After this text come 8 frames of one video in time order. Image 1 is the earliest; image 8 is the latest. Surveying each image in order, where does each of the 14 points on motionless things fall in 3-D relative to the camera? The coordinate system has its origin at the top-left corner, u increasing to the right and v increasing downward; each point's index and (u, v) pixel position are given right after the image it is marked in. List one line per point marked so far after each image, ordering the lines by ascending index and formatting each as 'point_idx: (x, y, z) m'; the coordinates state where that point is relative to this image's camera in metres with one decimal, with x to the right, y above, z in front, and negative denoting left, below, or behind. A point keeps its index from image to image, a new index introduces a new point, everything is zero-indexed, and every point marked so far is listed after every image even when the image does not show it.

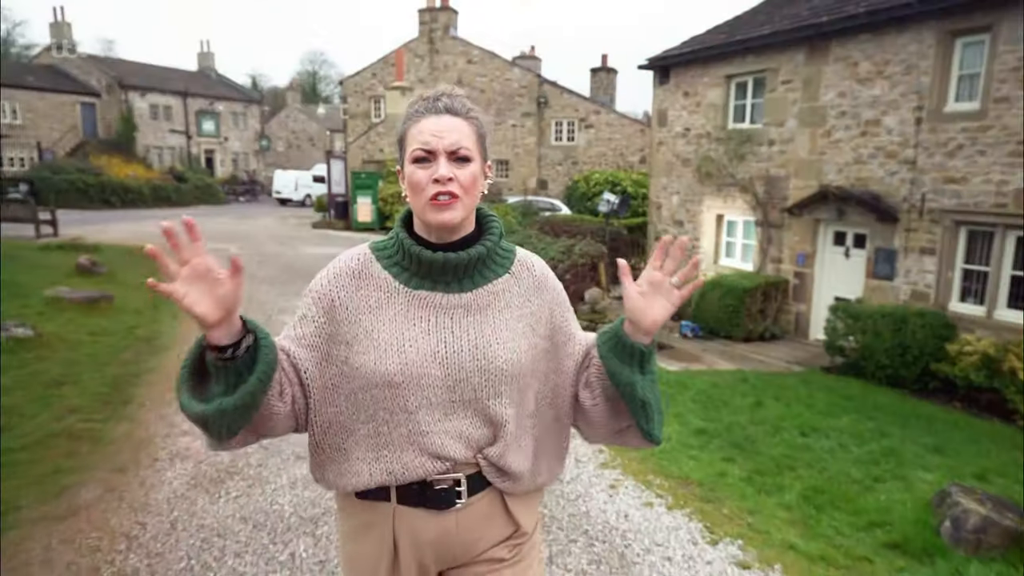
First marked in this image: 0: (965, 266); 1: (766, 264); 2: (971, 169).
0: (+5.8, +0.3, +8.7) m
1: (+4.3, +0.4, +11.4) m
2: (+5.7, +1.5, +8.4) m
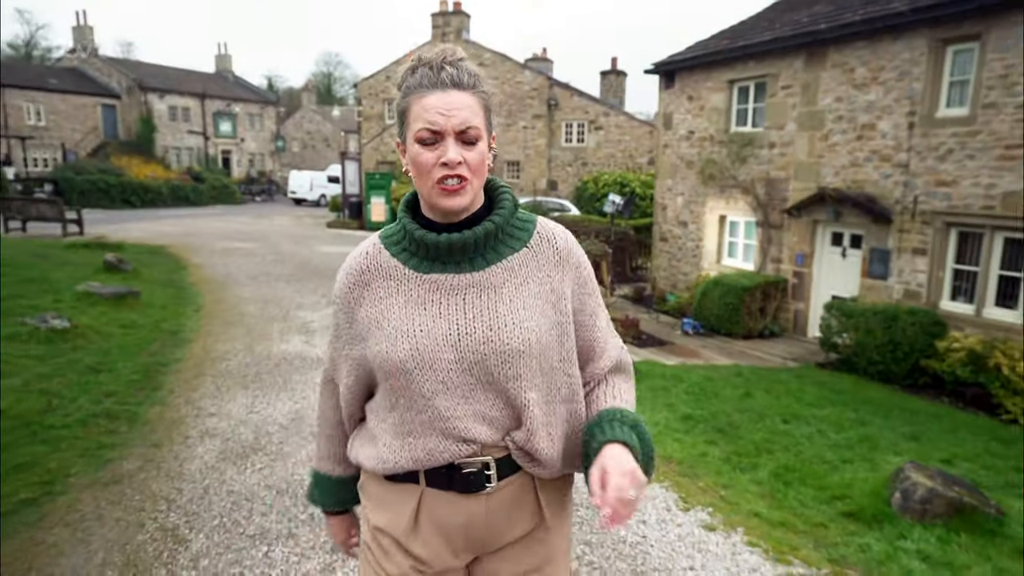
0: (+5.9, +0.3, +9.0) m
1: (+4.4, +0.4, +11.7) m
2: (+5.8, +1.5, +8.7) m
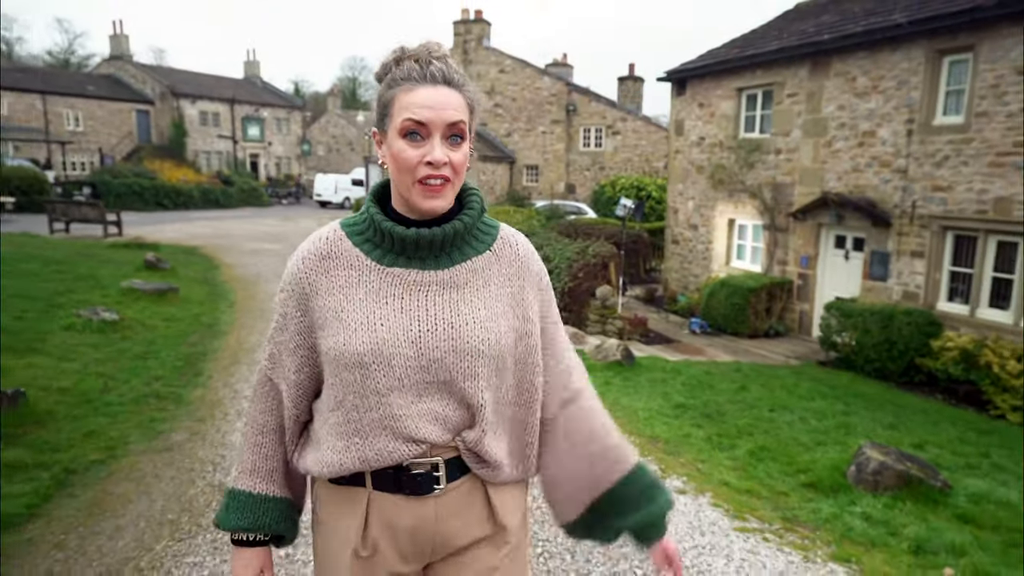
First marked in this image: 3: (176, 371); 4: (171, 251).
0: (+6.1, +0.3, +9.4) m
1: (+4.6, +0.4, +12.1) m
2: (+5.9, +1.5, +9.1) m
3: (-3.2, -0.8, +6.5) m
4: (-6.9, +0.7, +13.6) m
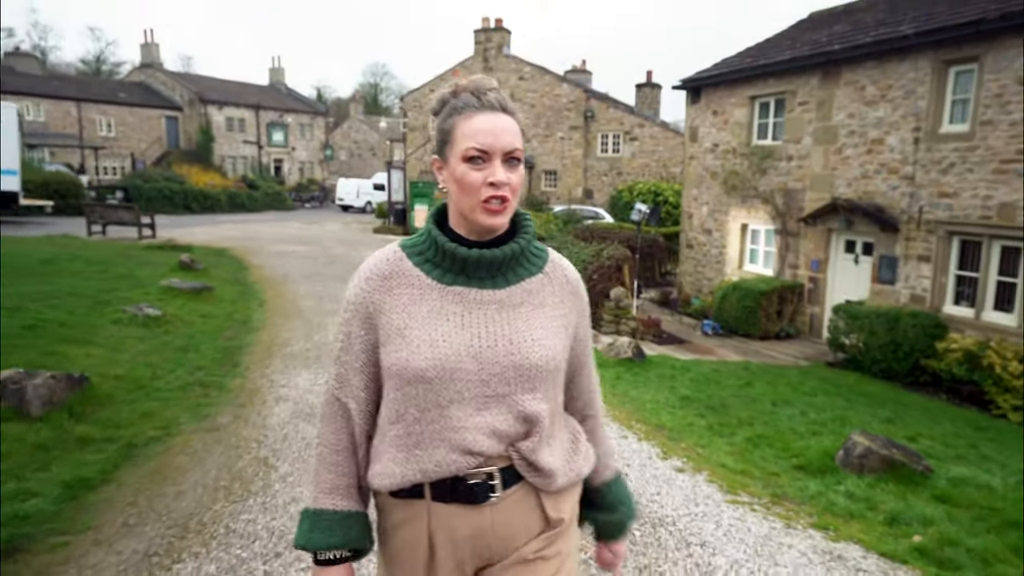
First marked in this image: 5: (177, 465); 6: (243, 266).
0: (+6.3, +0.2, +9.6) m
1: (+5.0, +0.3, +12.4) m
2: (+6.2, +1.4, +9.4) m
3: (-3.1, -0.8, +7.0) m
4: (-6.5, +0.7, +14.2) m
5: (-2.1, -1.1, +4.3) m
6: (-5.5, +0.5, +13.8) m
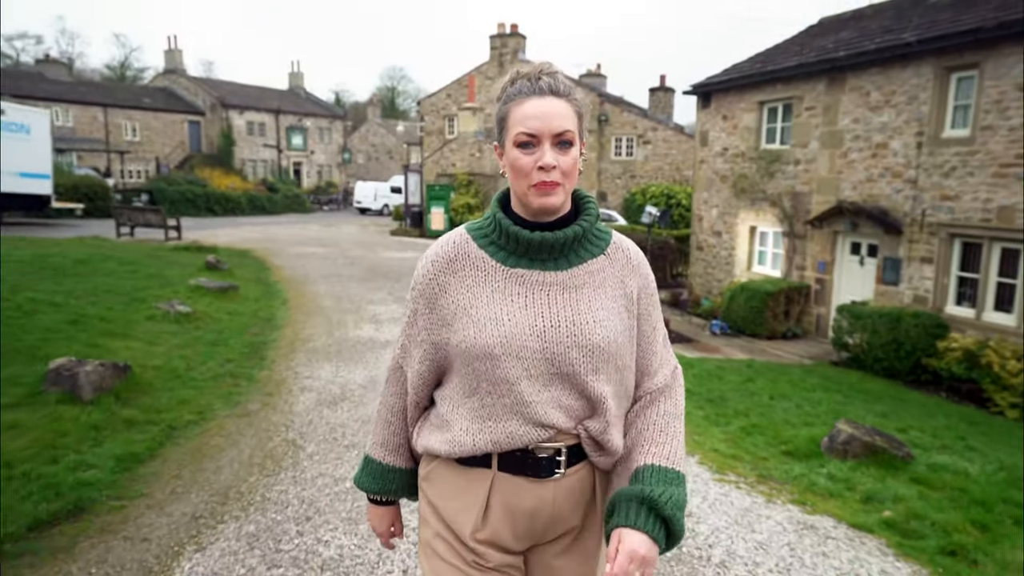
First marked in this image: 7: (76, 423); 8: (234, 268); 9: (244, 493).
0: (+6.5, +0.2, +9.9) m
1: (+5.2, +0.3, +12.6) m
2: (+6.3, +1.4, +9.6) m
3: (-2.9, -0.7, +7.5) m
4: (-6.2, +0.7, +14.7) m
5: (-2.1, -1.1, +4.7) m
6: (-5.2, +0.5, +14.3) m
7: (-2.9, -0.9, +4.6) m
8: (-5.5, +0.4, +13.5) m
9: (-1.5, -1.2, +3.9) m
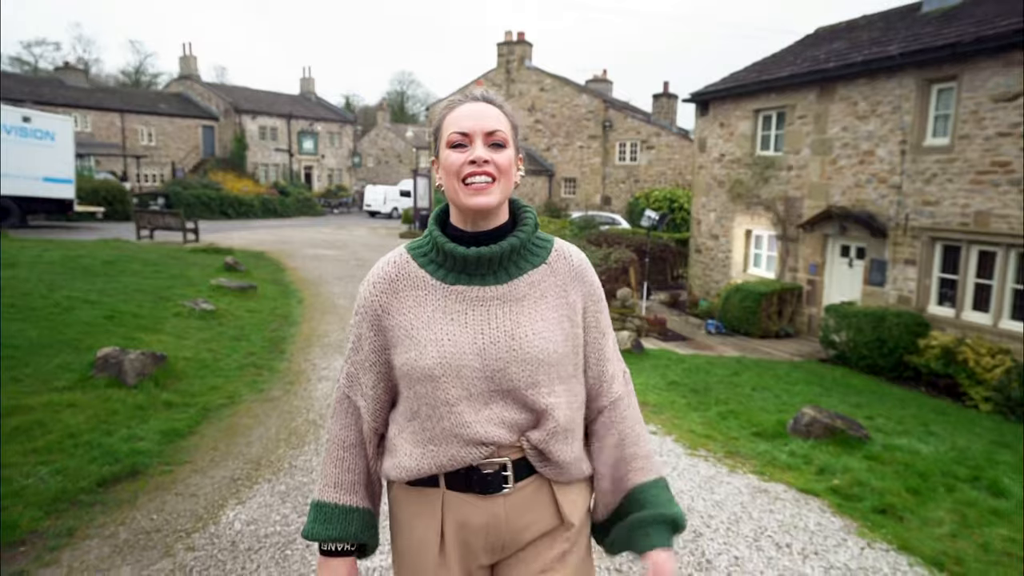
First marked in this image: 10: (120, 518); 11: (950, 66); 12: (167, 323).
0: (+6.5, +0.2, +10.4) m
1: (+5.3, +0.3, +13.1) m
2: (+6.4, +1.4, +10.1) m
3: (-2.9, -0.7, +8.1) m
4: (-6.1, +0.7, +15.4) m
5: (-2.1, -1.1, +5.3) m
6: (-5.1, +0.5, +15.0) m
7: (-3.0, -0.9, +5.2) m
8: (-5.4, +0.4, +14.2) m
9: (-1.6, -1.1, +4.5) m
10: (-2.0, -1.2, +3.5) m
11: (+6.4, +3.2, +9.9) m
12: (-4.2, -0.4, +8.3) m
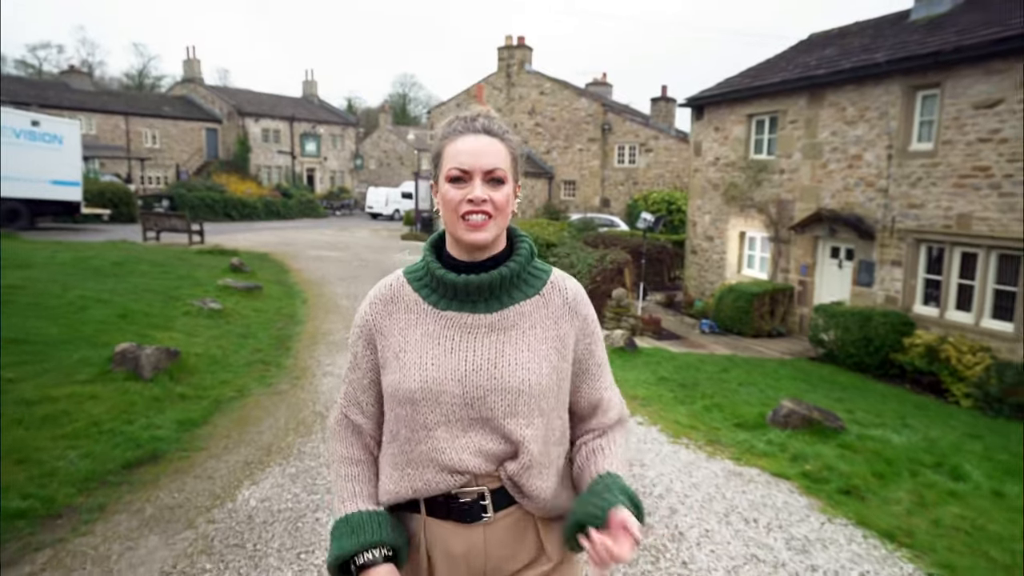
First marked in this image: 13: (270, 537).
0: (+6.5, +0.2, +10.7) m
1: (+5.2, +0.3, +13.5) m
2: (+6.3, +1.4, +10.4) m
3: (-3.0, -0.7, +8.4) m
4: (-6.2, +0.7, +15.7) m
5: (-2.1, -1.1, +5.6) m
6: (-5.1, +0.4, +15.3) m
7: (-3.0, -0.9, +5.5) m
8: (-5.5, +0.4, +14.5) m
9: (-1.6, -1.1, +4.8) m
10: (-2.1, -1.2, +3.8) m
11: (+6.4, +3.2, +10.2) m
12: (-4.2, -0.4, +8.6) m
13: (-1.2, -1.2, +3.4) m
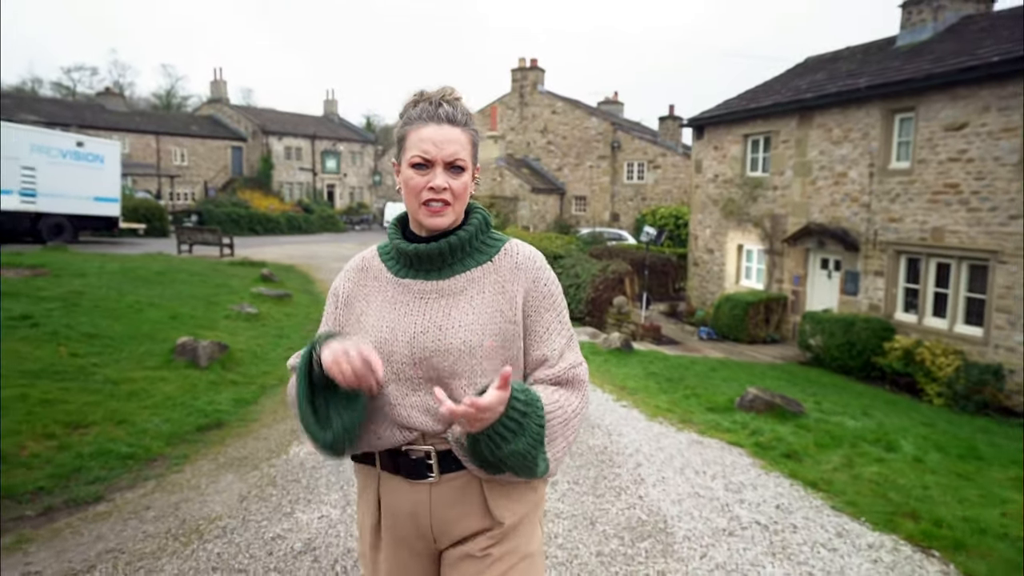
0: (+6.6, +0.1, +11.5) m
1: (+5.5, +0.1, +14.3) m
2: (+6.5, +1.3, +11.2) m
3: (-2.9, -0.8, +9.4) m
4: (-5.9, +0.5, +16.8) m
5: (-2.1, -1.1, +6.6) m
6: (-4.9, +0.2, +16.4) m
7: (-3.0, -0.9, +6.5) m
8: (-5.2, +0.2, +15.6) m
9: (-1.6, -1.1, +5.7) m
10: (-2.1, -1.1, +4.8) m
11: (+6.5, +3.1, +11.1) m
12: (-4.2, -0.5, +9.7) m
13: (-1.2, -1.2, +4.3) m
